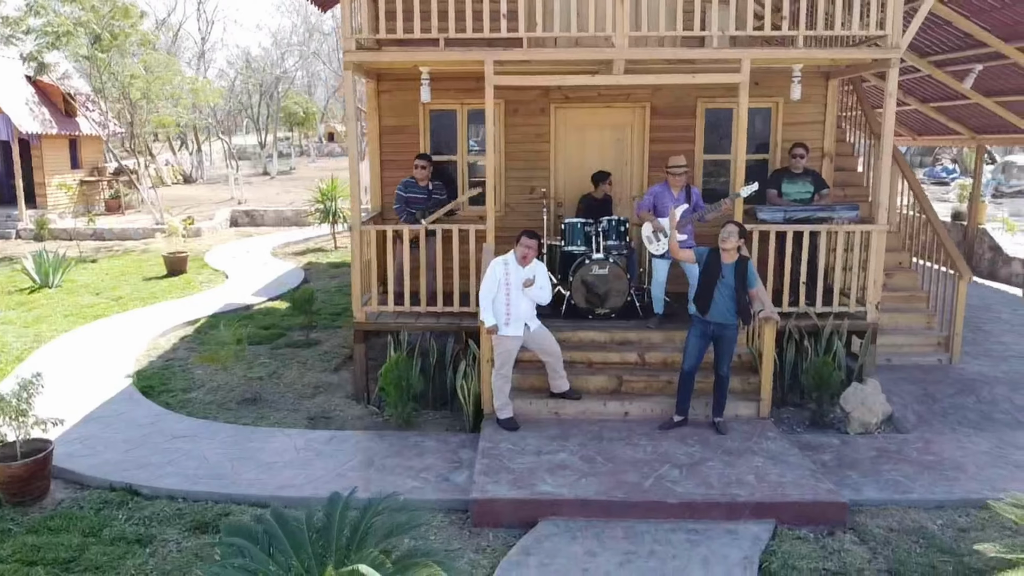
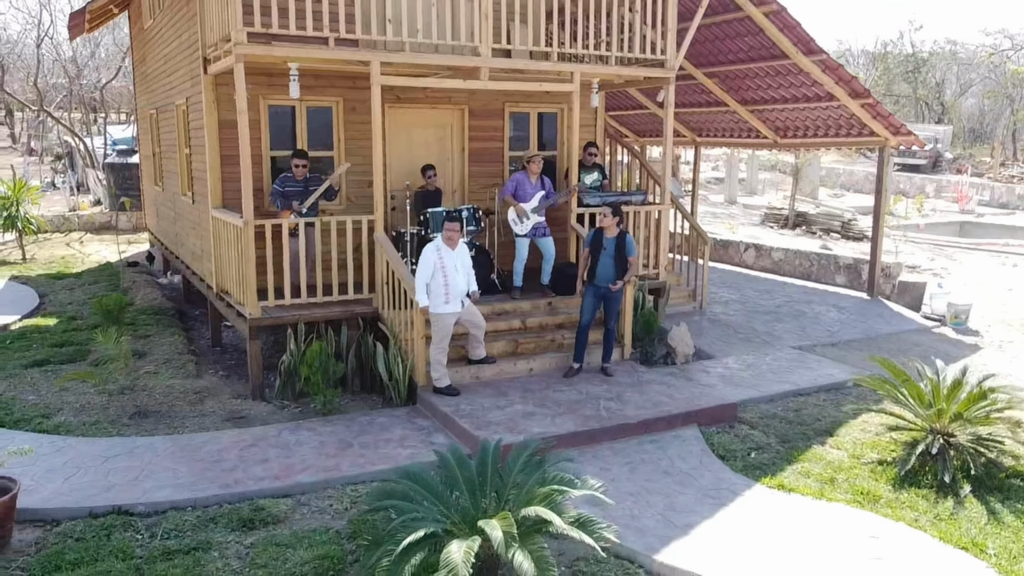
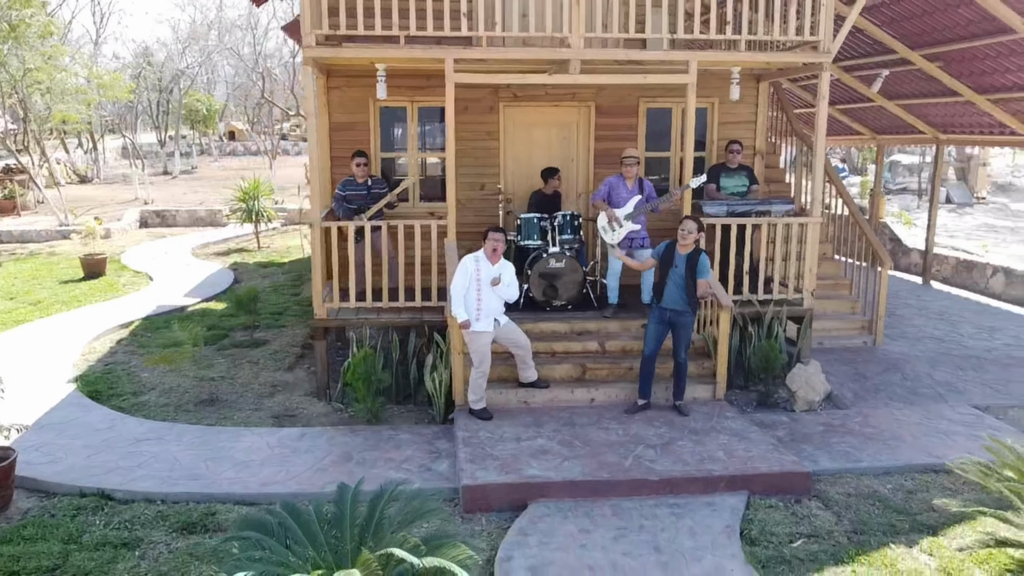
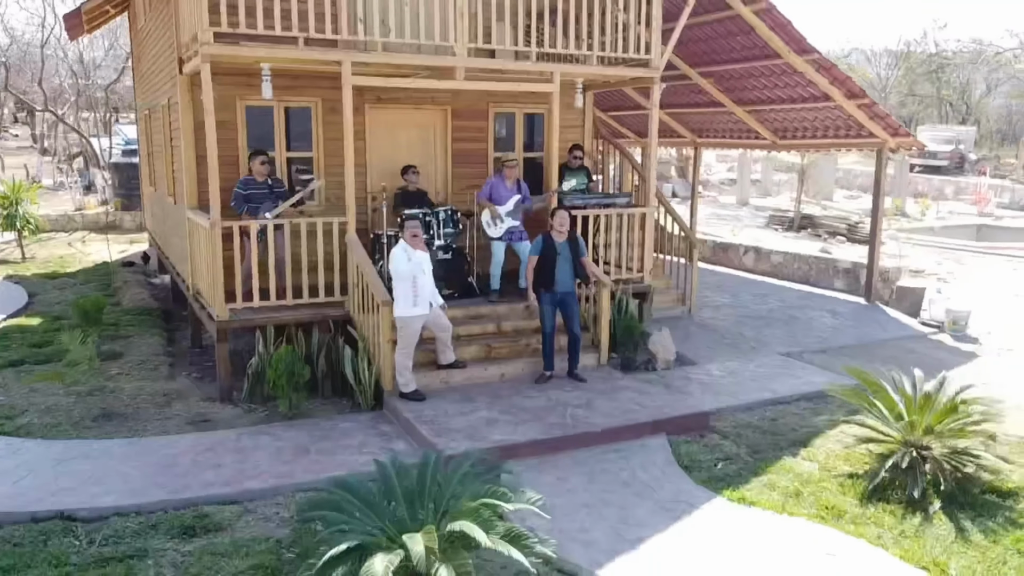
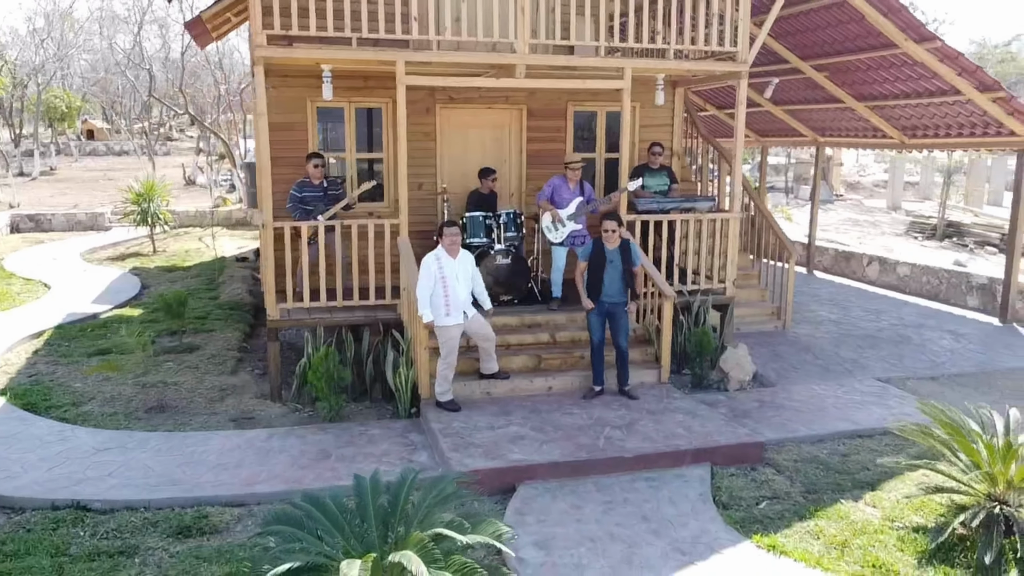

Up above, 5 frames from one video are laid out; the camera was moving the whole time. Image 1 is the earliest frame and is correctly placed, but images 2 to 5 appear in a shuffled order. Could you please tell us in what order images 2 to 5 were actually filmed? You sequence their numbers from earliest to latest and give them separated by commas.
3, 5, 4, 2
